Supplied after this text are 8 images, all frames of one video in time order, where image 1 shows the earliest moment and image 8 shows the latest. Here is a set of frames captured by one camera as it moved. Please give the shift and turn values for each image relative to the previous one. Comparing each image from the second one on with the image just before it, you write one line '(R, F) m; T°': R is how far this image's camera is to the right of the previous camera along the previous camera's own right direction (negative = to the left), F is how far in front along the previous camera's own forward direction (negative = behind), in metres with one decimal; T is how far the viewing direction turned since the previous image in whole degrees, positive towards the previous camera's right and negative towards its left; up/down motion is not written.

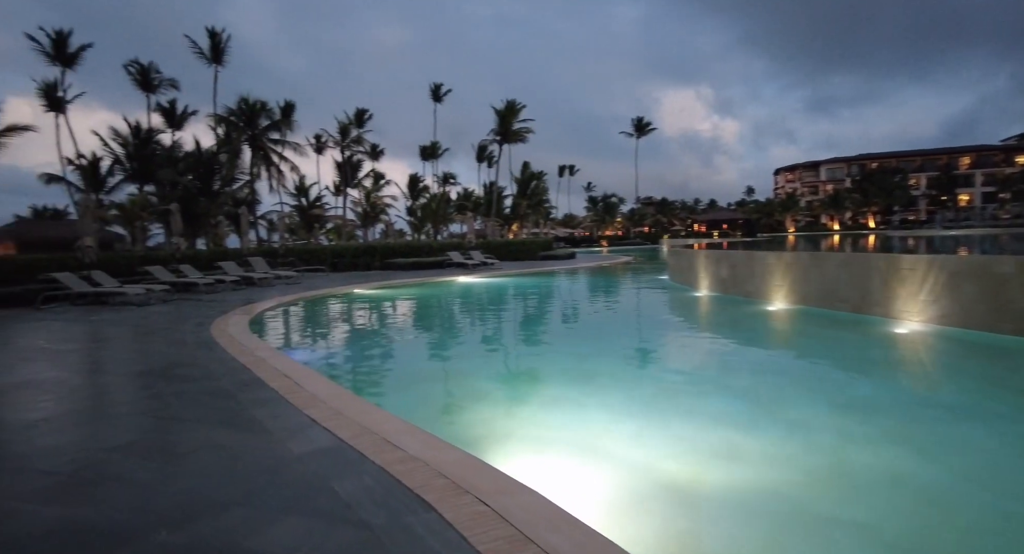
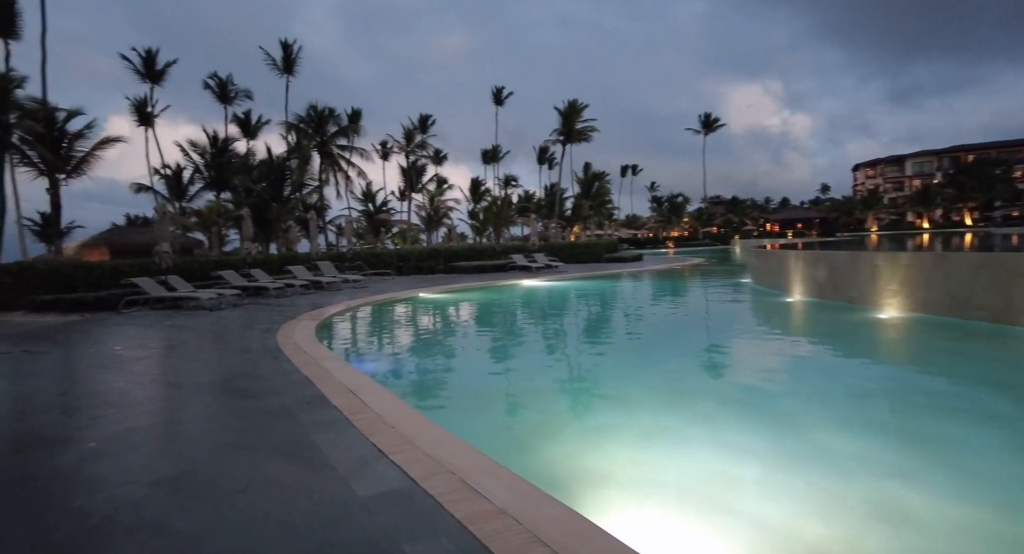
(-0.4, +0.9) m; -7°
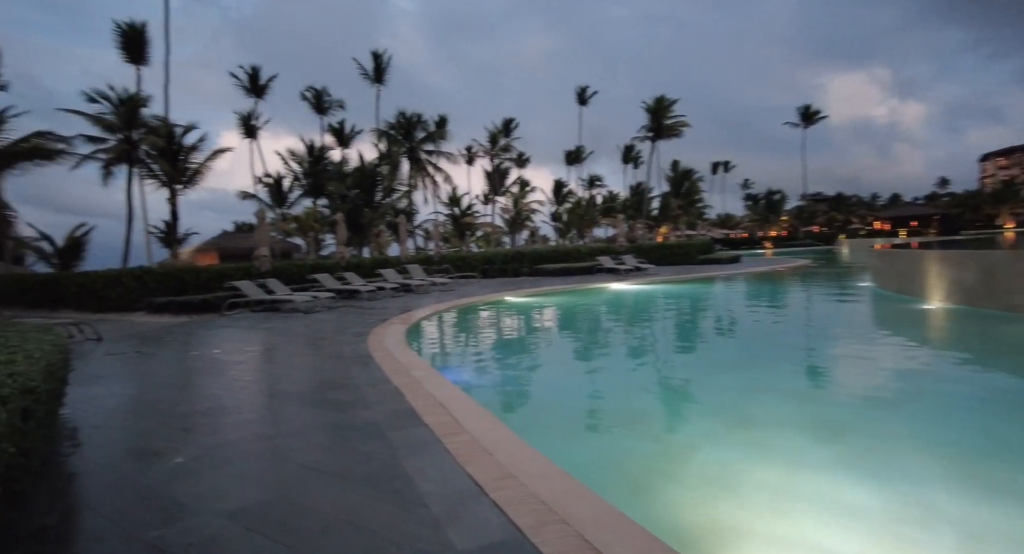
(-0.3, +0.8) m; -10°
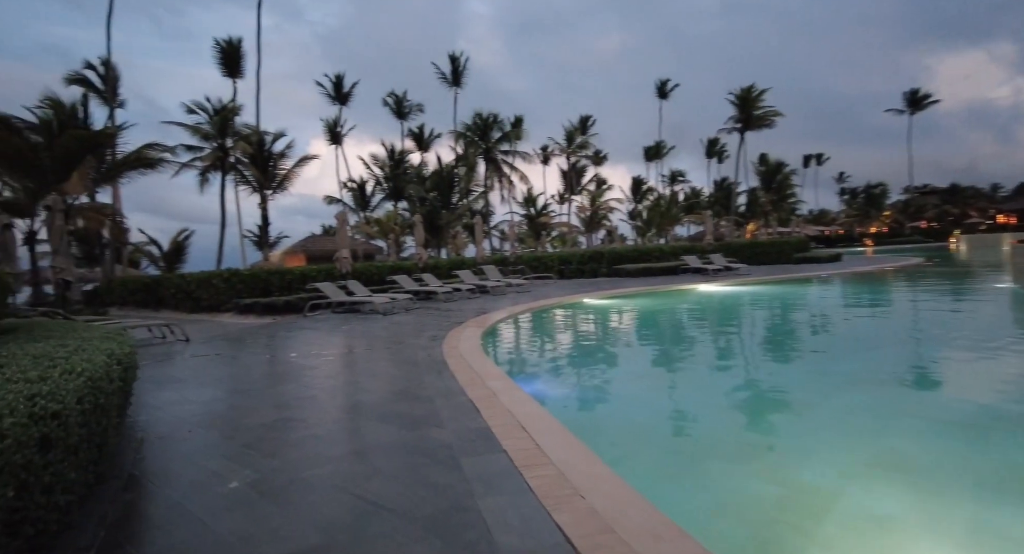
(-0.2, +0.7) m; -9°
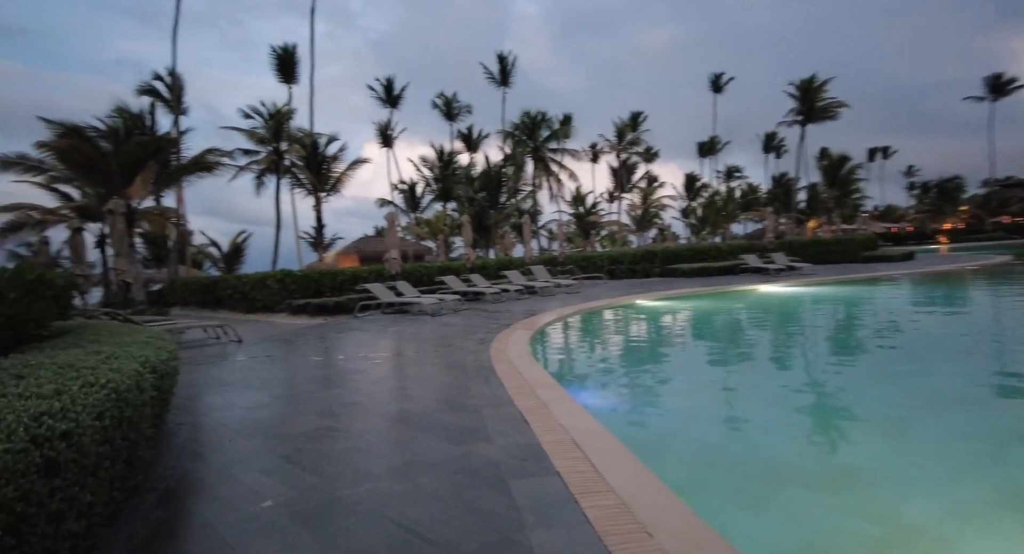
(-0.1, +0.4) m; -6°
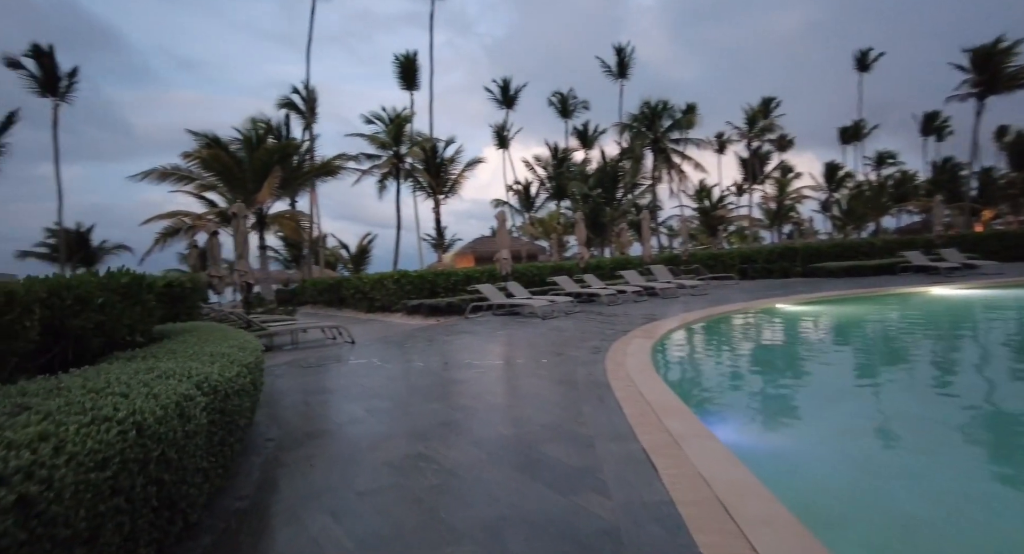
(-0.1, +0.9) m; -14°
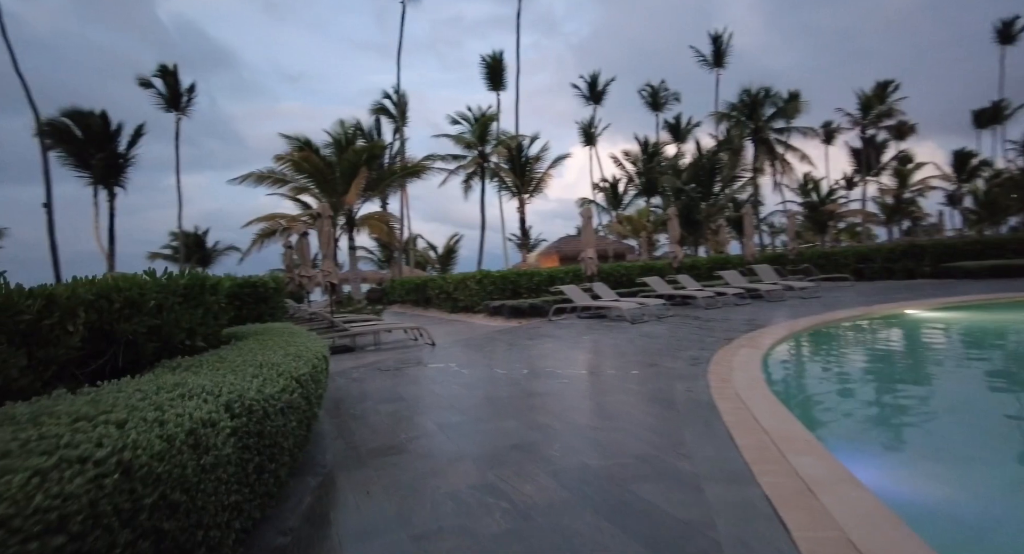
(0.0, +0.6) m; -10°
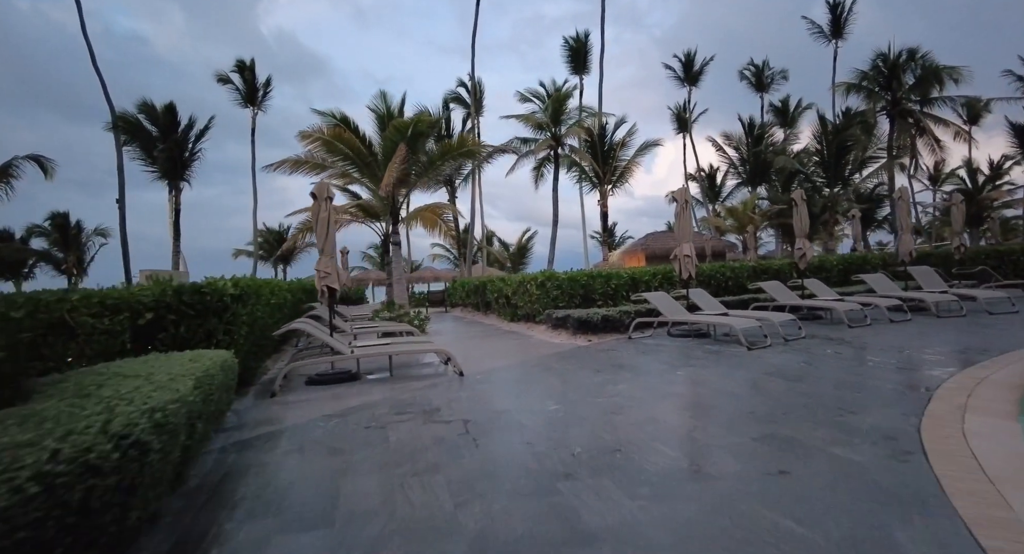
(+0.3, +2.6) m; -10°
